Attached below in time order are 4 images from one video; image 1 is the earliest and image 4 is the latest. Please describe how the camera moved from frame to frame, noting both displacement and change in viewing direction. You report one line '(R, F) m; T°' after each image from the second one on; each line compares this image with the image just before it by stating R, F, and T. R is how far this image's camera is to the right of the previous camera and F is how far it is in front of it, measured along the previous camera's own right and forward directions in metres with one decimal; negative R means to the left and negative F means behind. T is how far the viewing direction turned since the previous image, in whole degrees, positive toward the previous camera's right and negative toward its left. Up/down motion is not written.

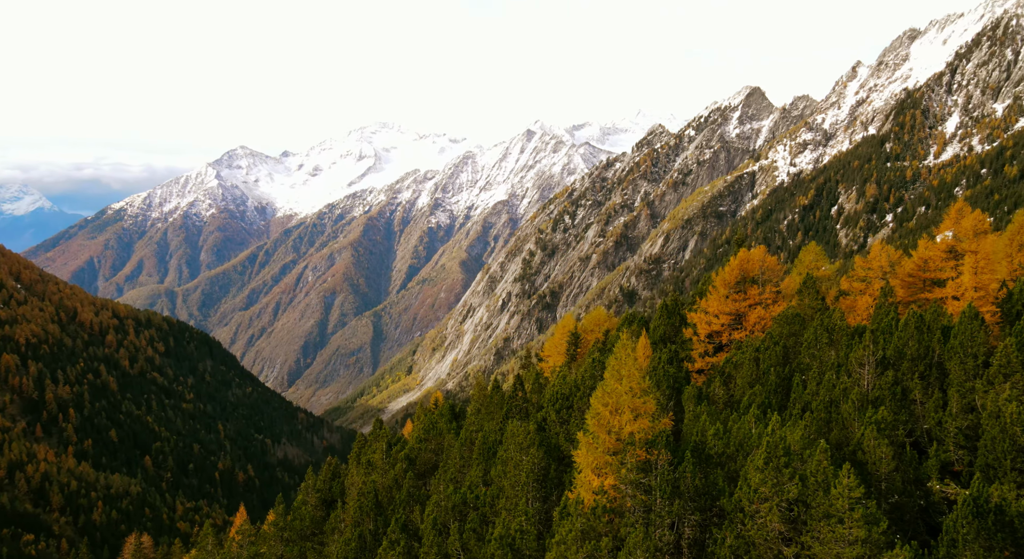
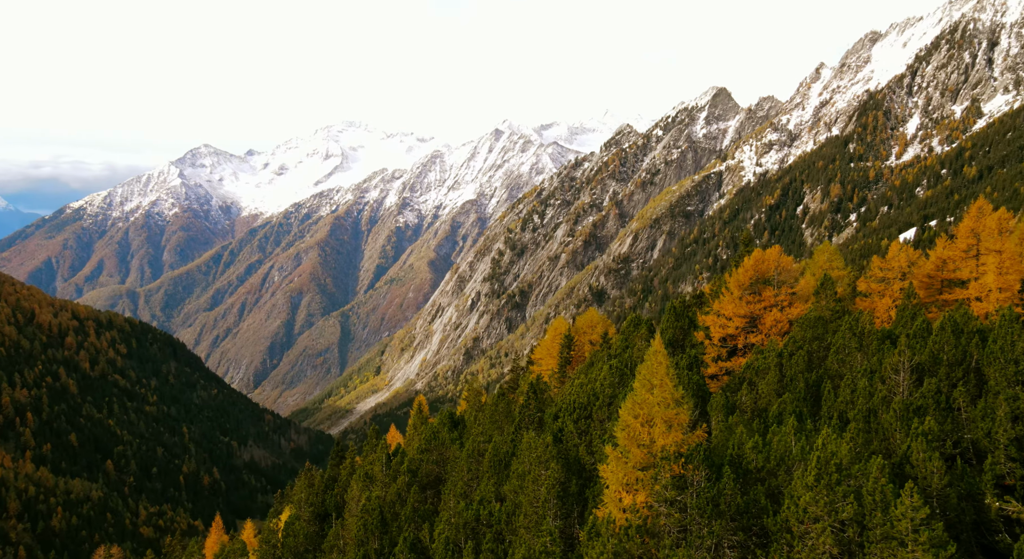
(-3.3, +3.4) m; +2°
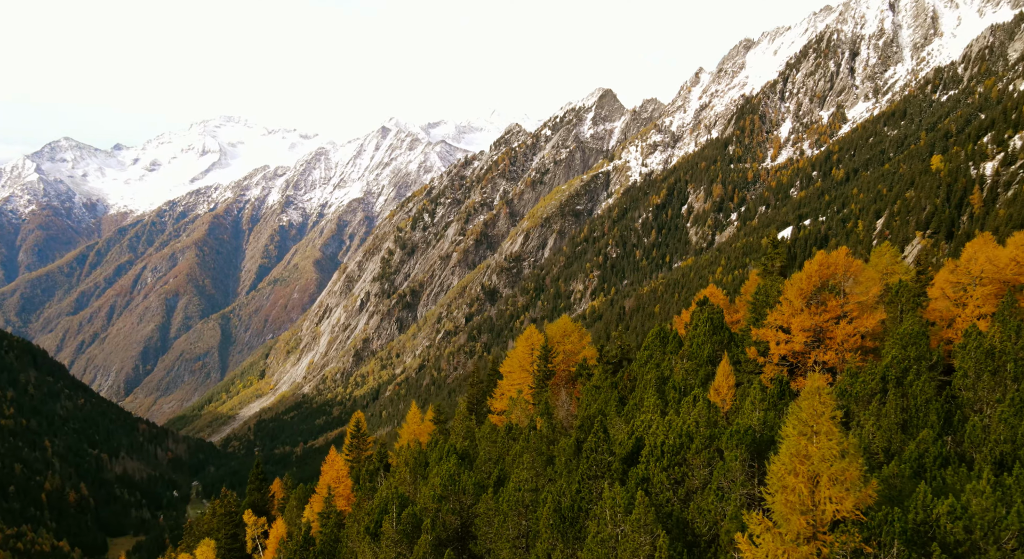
(-10.7, +12.5) m; +8°
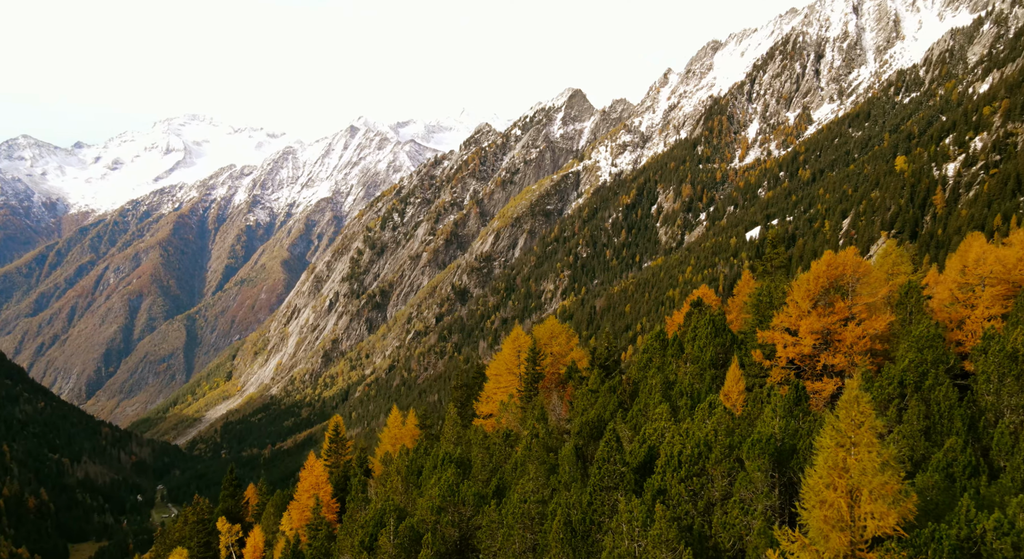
(-2.3, +2.5) m; +2°
